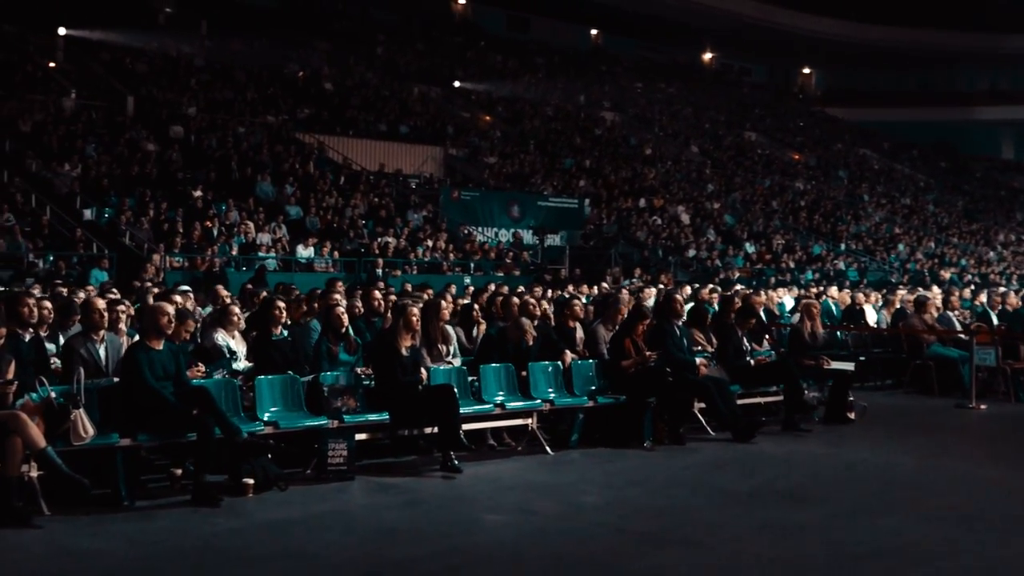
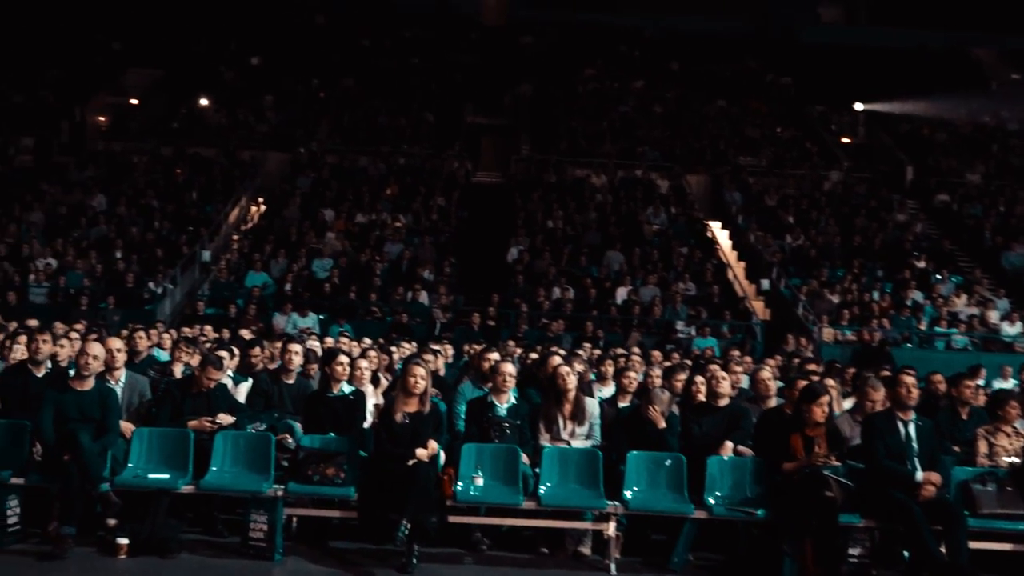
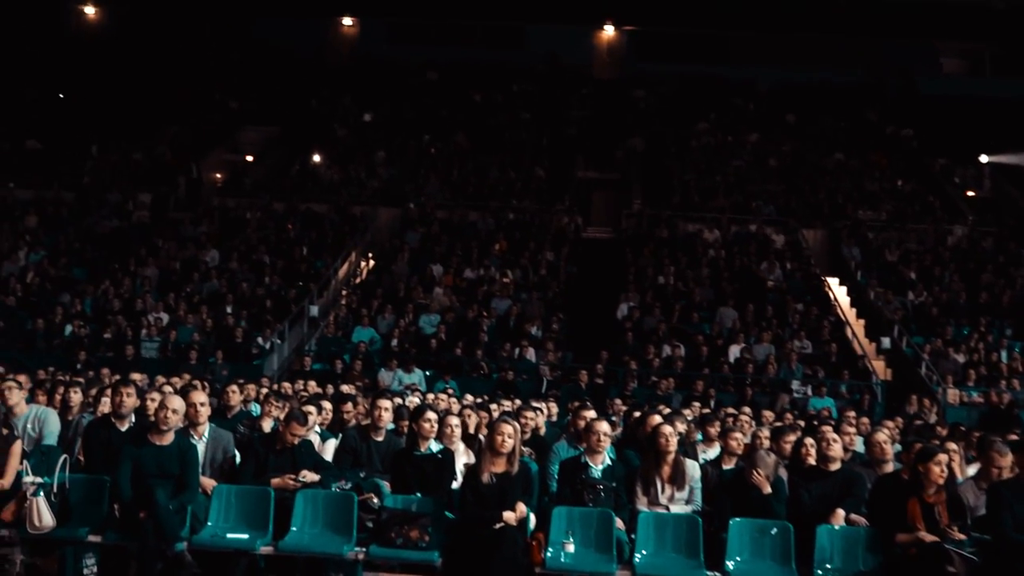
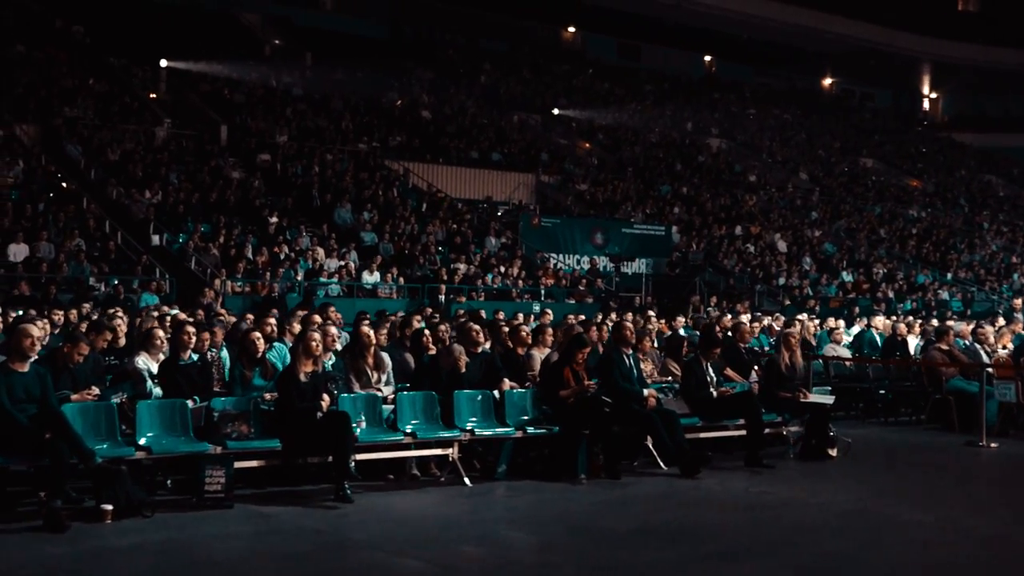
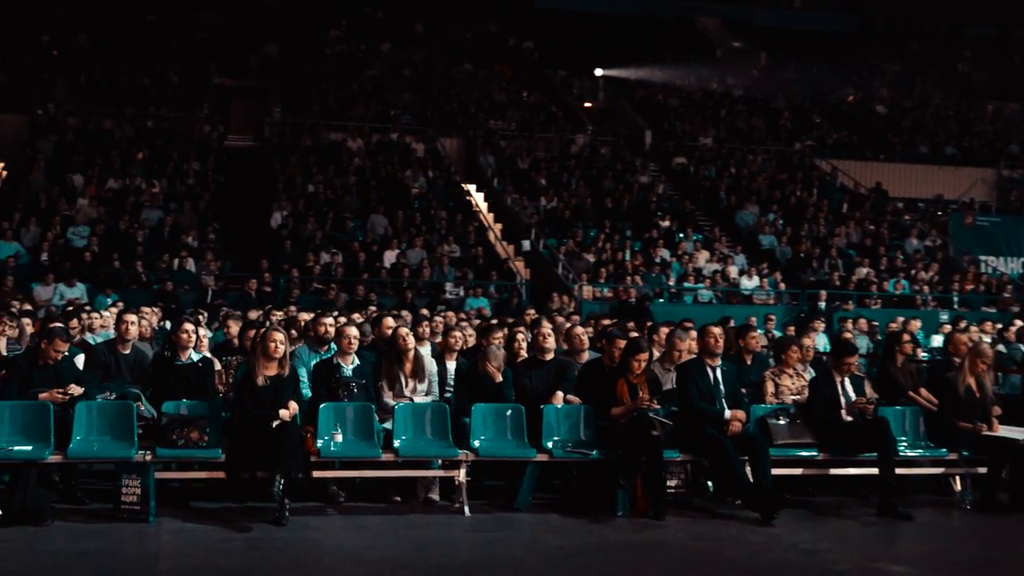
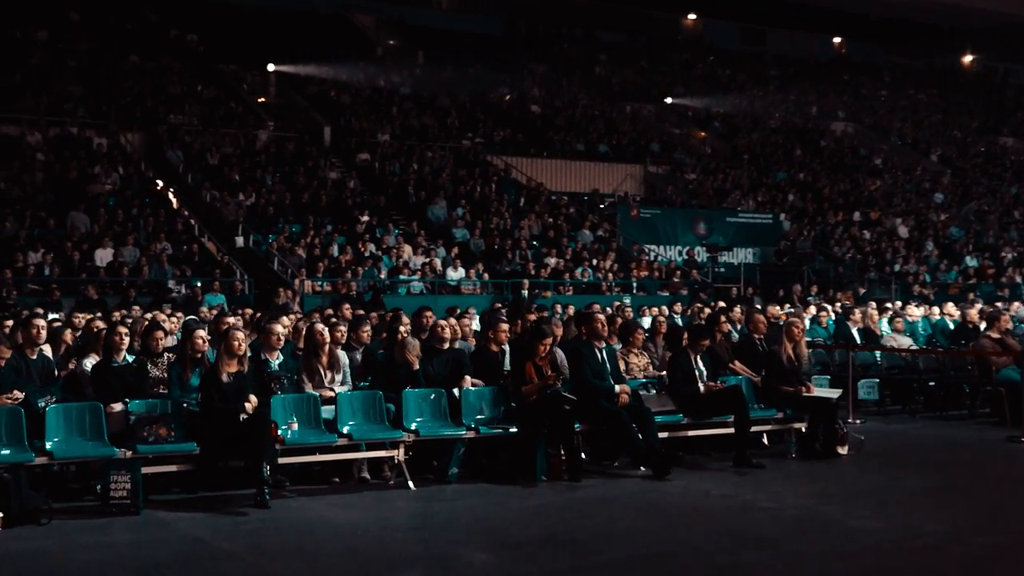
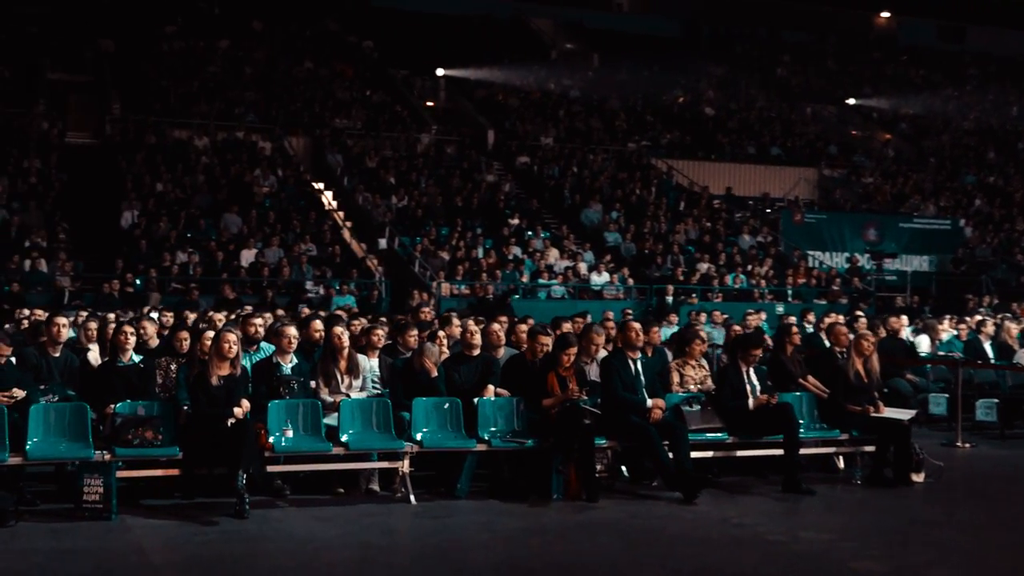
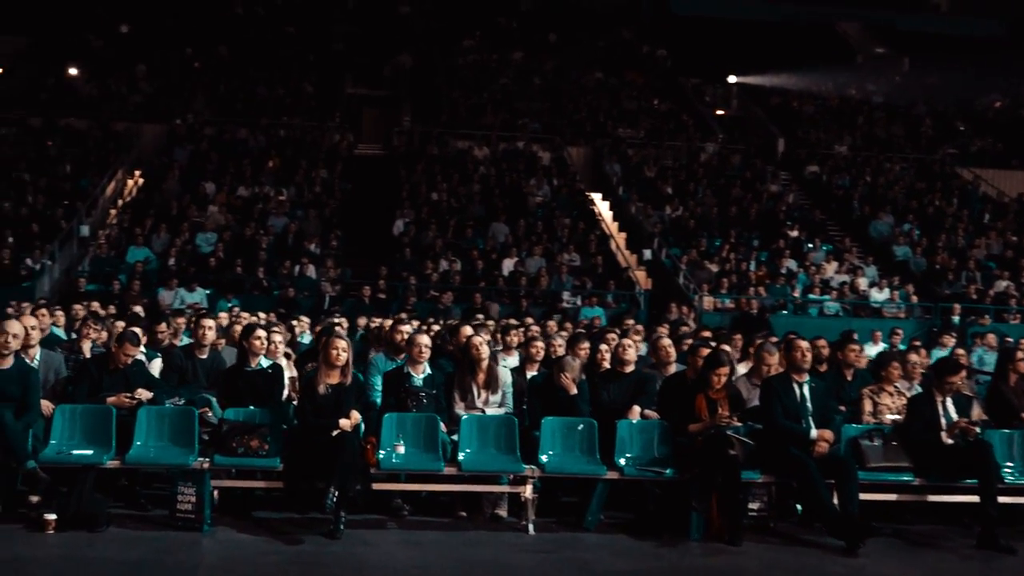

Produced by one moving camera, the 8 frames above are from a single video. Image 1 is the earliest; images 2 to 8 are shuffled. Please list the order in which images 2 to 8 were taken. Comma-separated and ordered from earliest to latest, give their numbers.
4, 6, 7, 5, 8, 2, 3
